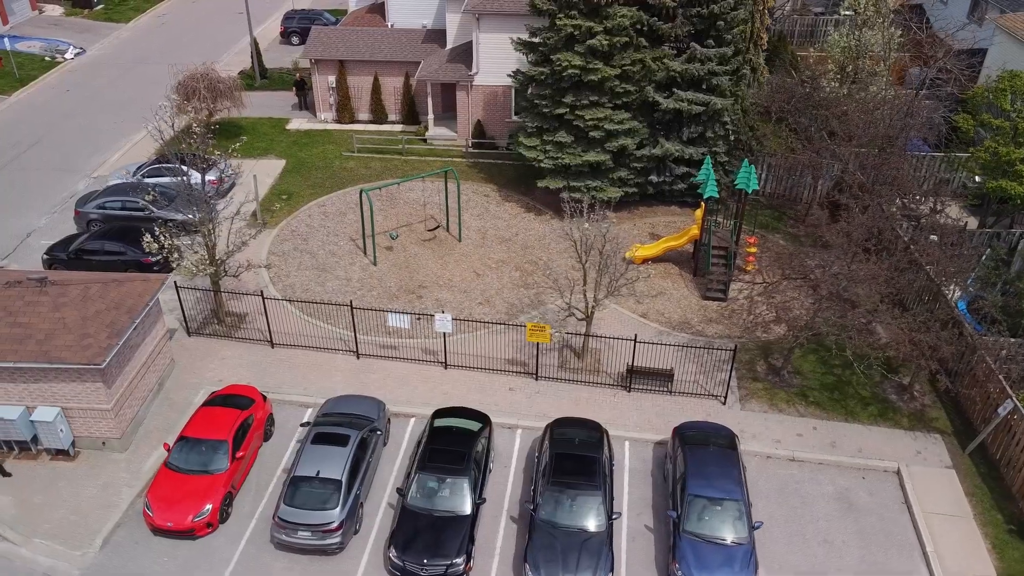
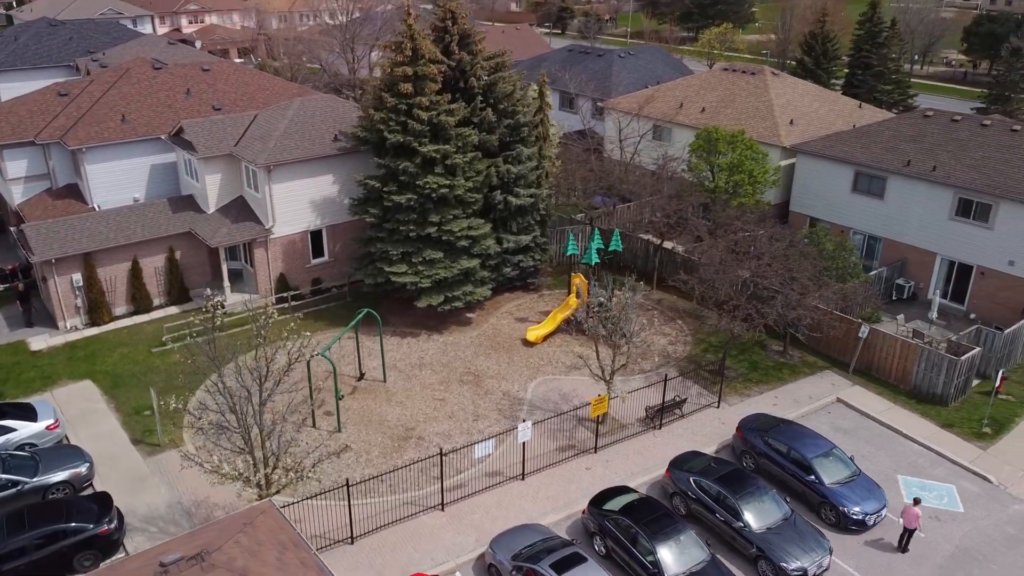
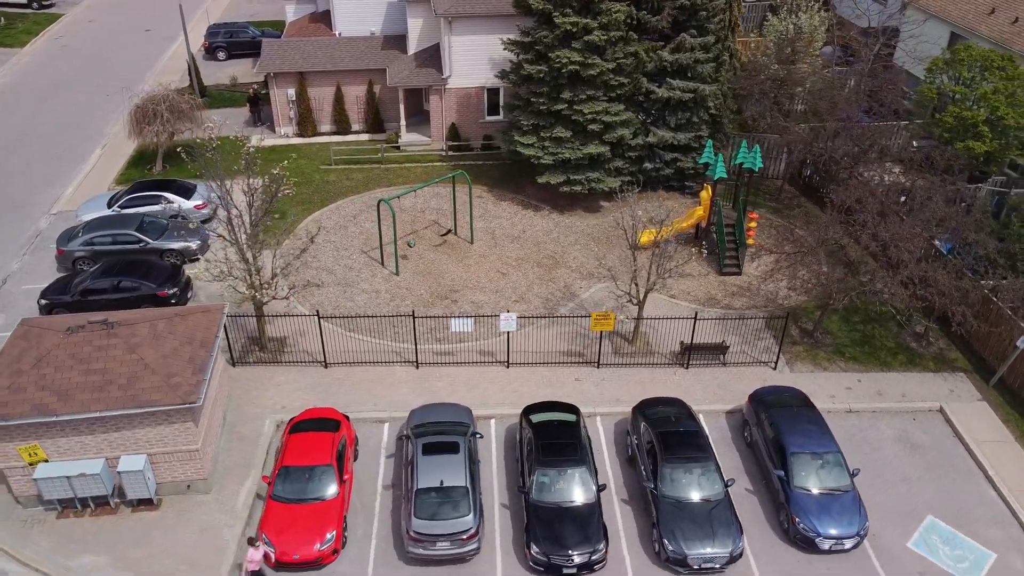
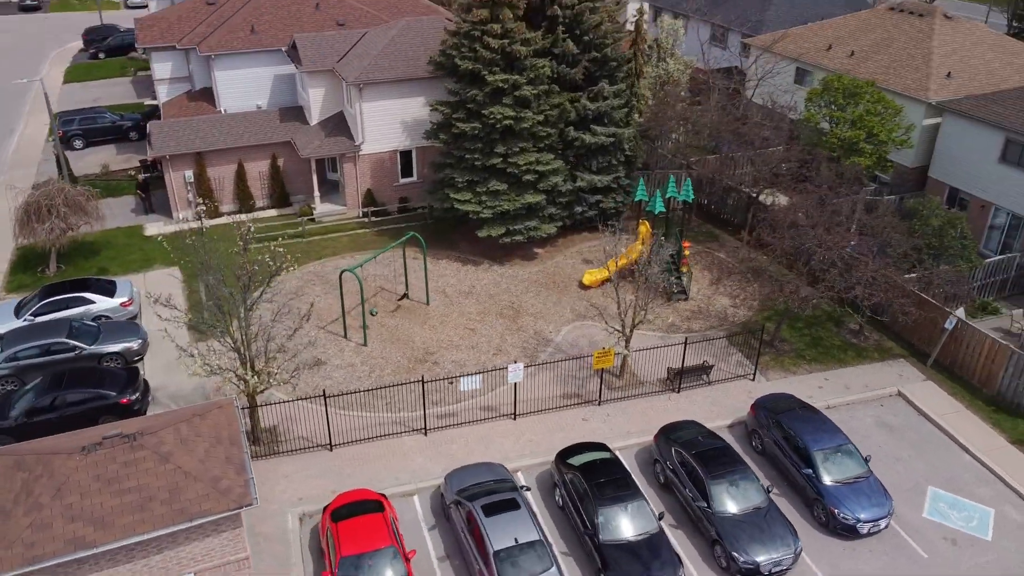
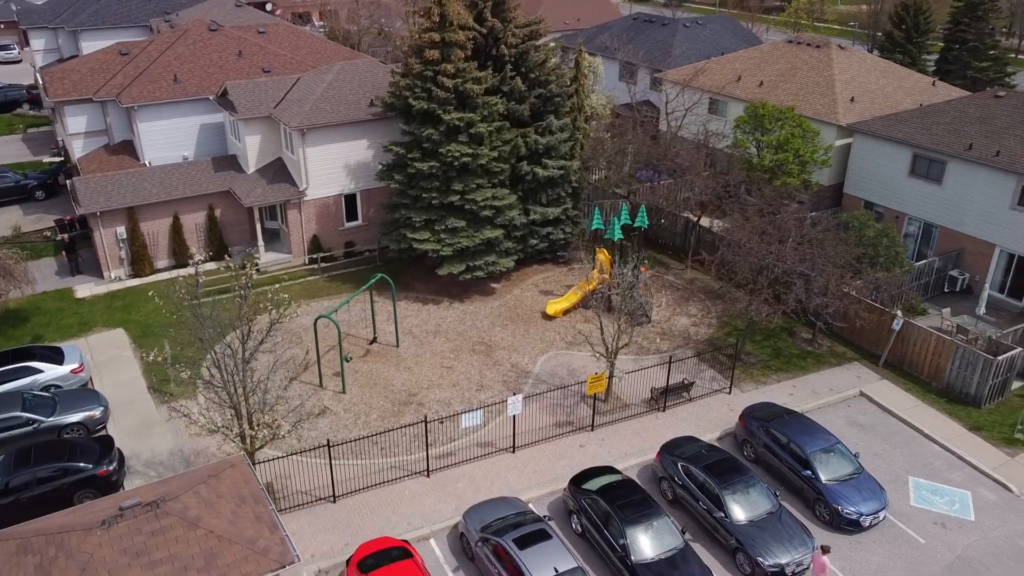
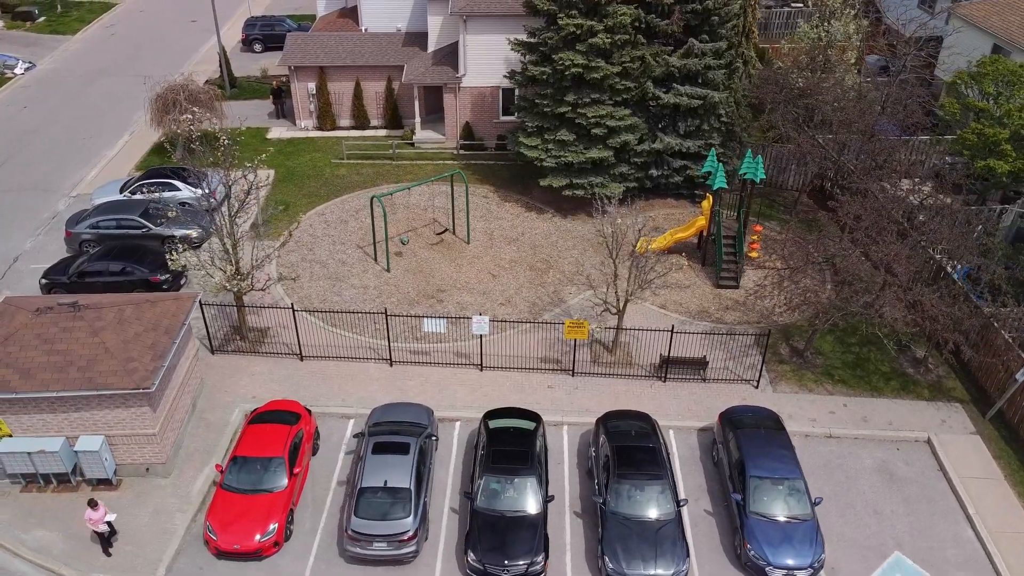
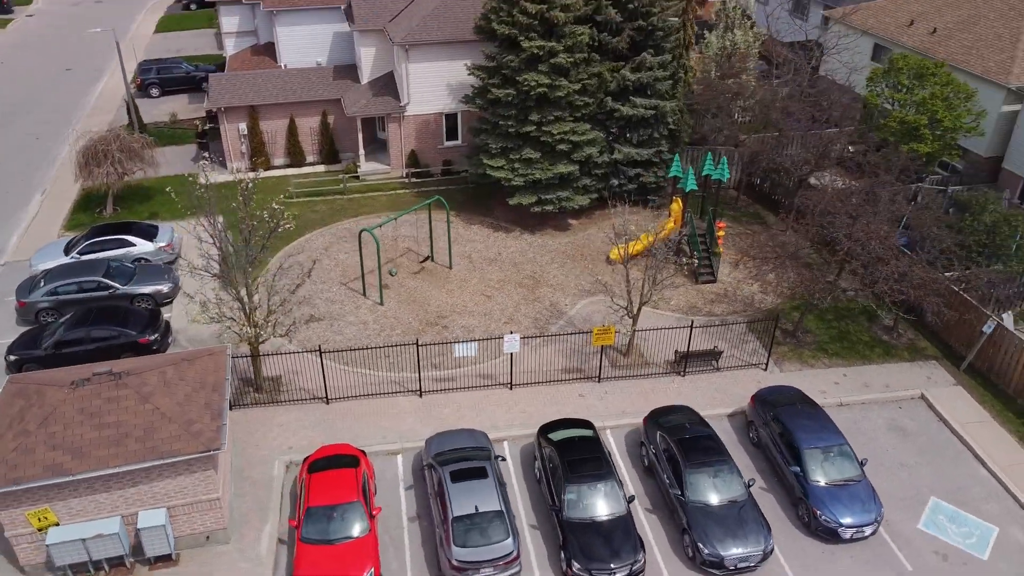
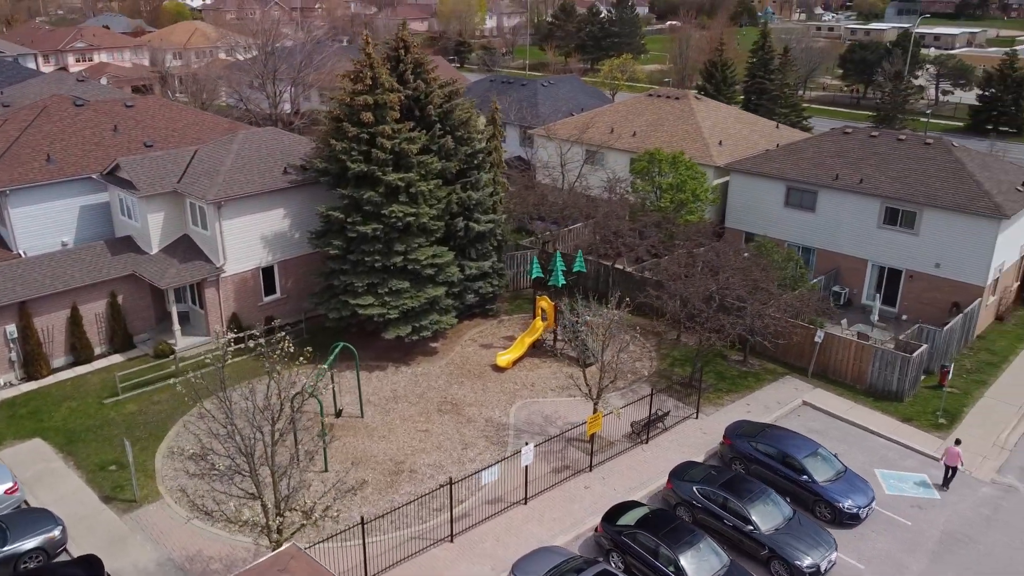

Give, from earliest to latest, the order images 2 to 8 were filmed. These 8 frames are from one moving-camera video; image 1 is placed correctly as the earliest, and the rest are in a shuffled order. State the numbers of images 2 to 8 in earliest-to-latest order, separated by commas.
6, 3, 7, 4, 5, 2, 8
